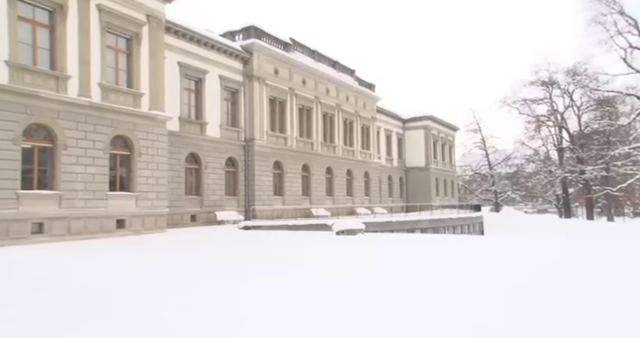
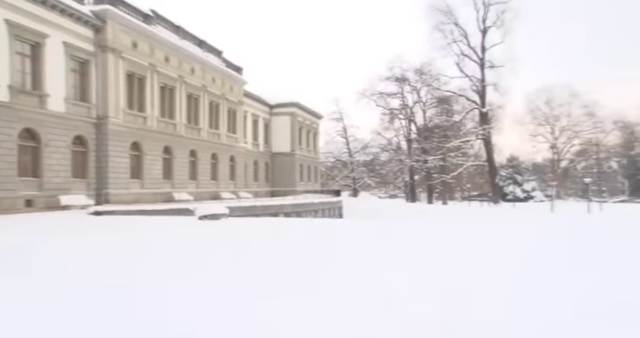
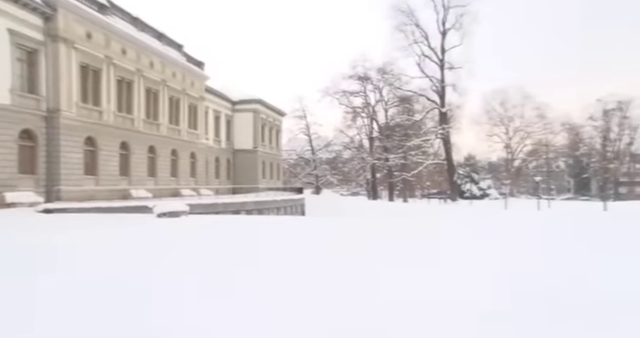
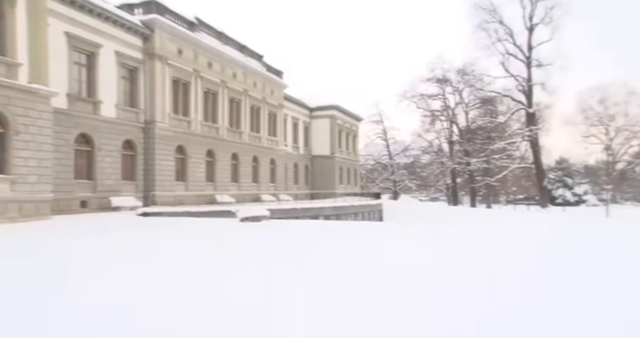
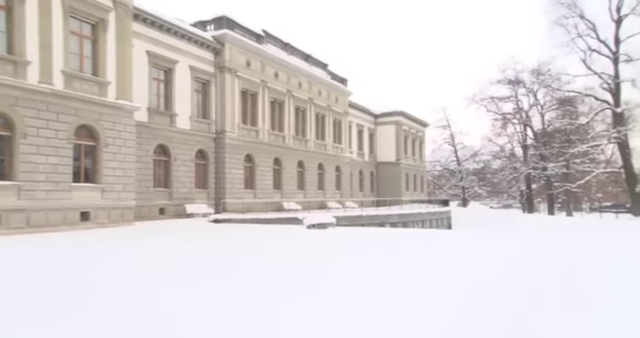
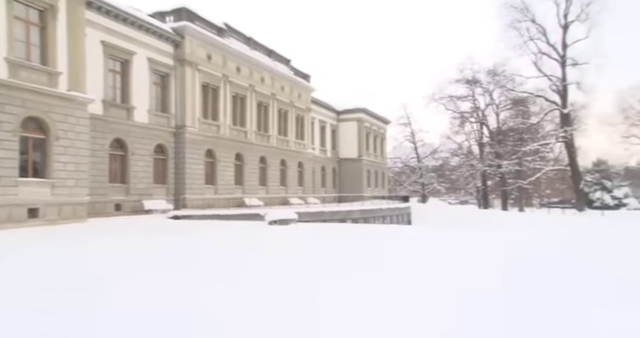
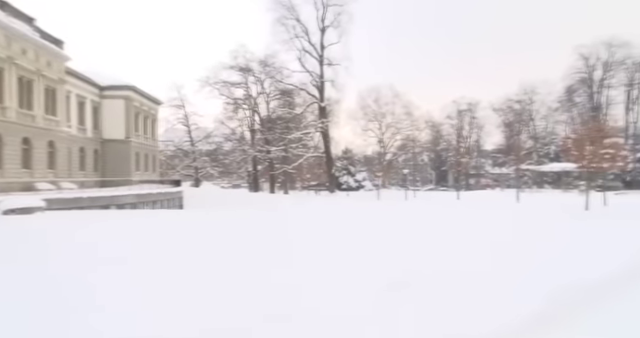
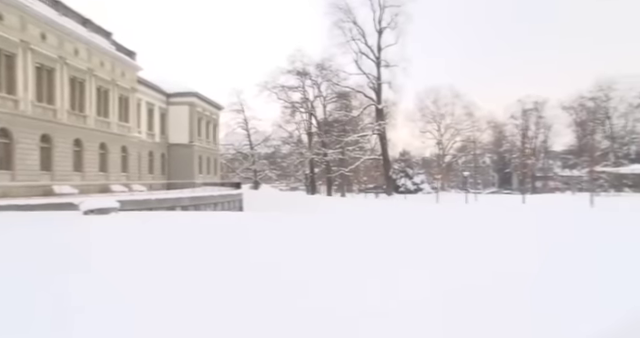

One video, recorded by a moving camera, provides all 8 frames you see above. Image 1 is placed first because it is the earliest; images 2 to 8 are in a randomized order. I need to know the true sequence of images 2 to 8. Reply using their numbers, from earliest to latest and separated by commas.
5, 6, 4, 2, 3, 8, 7
